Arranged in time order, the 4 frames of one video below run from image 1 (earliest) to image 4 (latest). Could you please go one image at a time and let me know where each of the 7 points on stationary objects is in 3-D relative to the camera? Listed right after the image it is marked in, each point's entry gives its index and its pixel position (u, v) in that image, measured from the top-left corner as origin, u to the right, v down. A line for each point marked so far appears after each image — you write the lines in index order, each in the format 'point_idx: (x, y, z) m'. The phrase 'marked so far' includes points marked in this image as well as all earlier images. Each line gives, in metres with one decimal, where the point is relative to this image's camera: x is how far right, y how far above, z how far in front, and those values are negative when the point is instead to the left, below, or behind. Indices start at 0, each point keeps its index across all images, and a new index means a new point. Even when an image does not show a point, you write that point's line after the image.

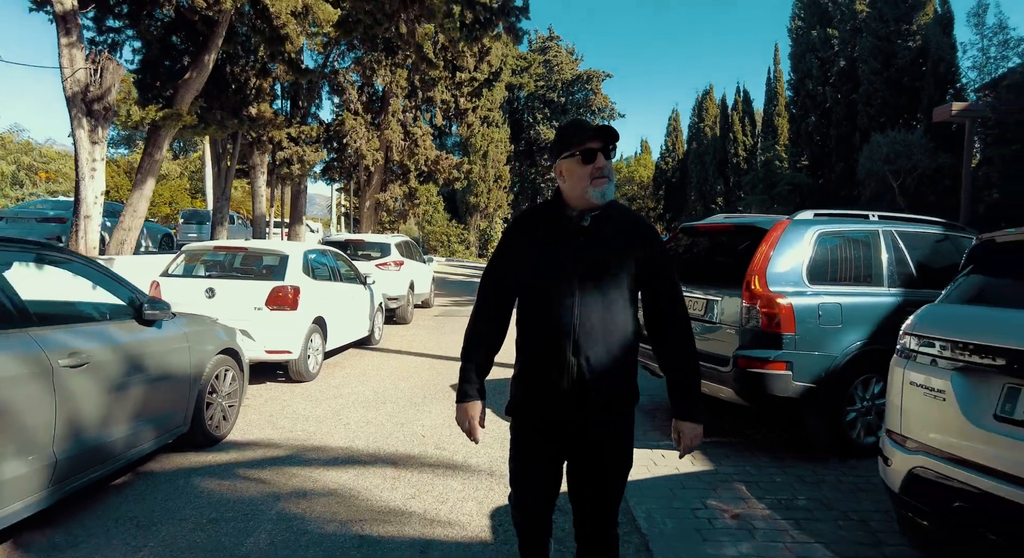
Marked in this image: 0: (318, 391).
0: (-2.0, -1.2, +6.6) m
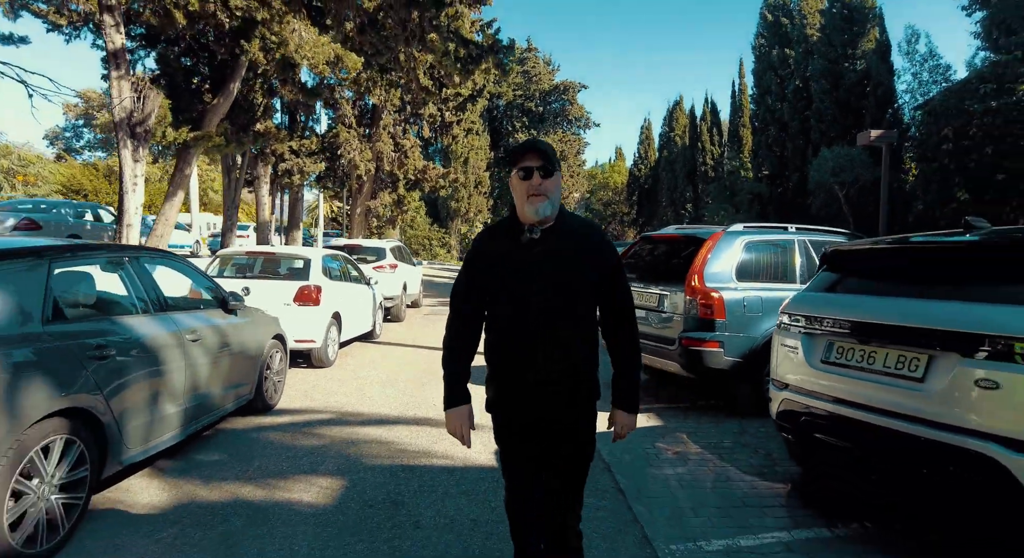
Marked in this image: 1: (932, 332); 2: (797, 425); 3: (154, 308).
0: (-2.1, -1.2, +7.8) m
1: (+2.1, -0.3, +3.2) m
2: (+1.7, -0.9, +3.9) m
3: (-2.4, -0.2, +4.3) m
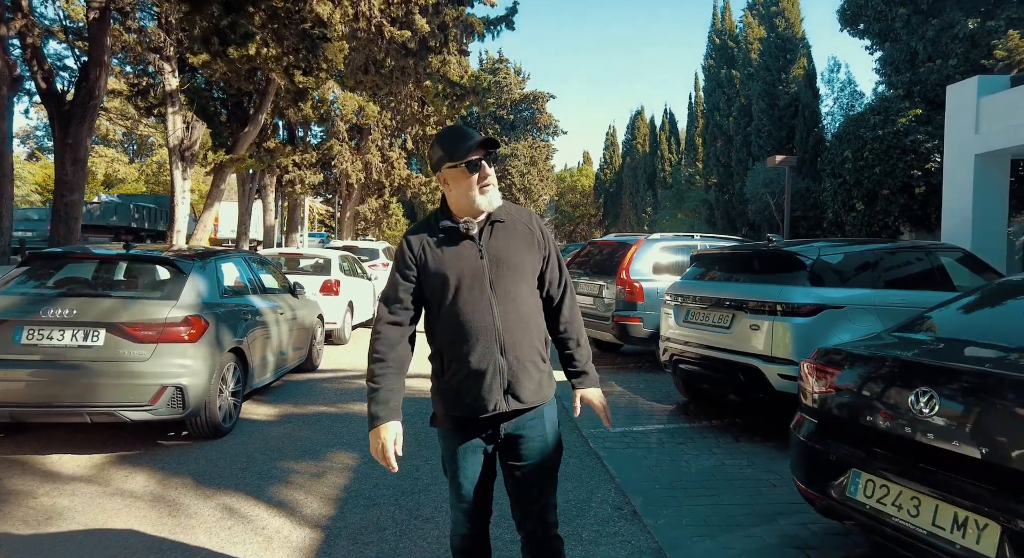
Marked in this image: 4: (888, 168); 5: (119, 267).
0: (-2.4, -1.1, +9.9) m
1: (+1.9, -0.2, +5.5) m
2: (+1.6, -0.8, +6.2) m
3: (-2.5, -0.1, +6.4) m
4: (+8.4, +2.5, +14.3) m
5: (-3.0, +0.1, +4.9) m
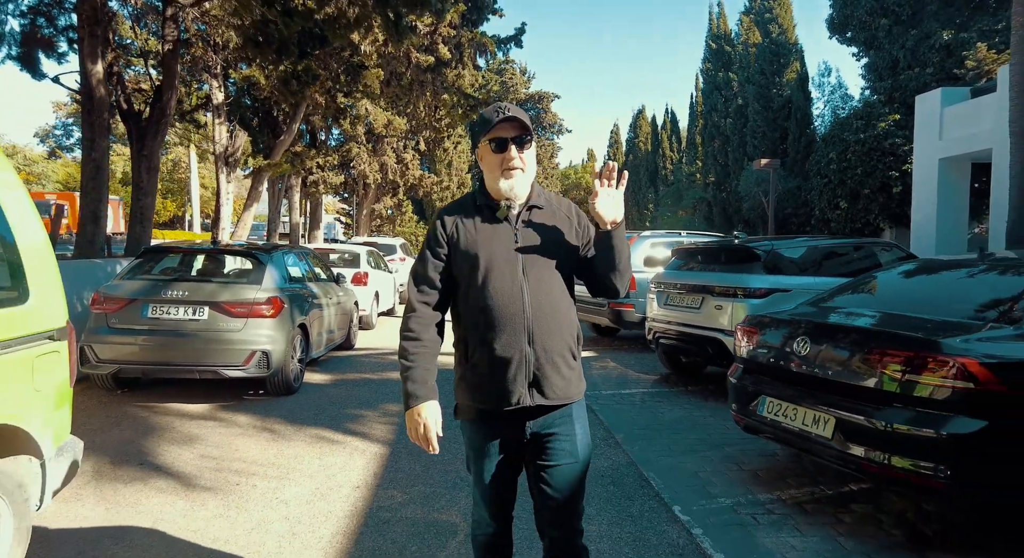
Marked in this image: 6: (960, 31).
0: (-2.3, -1.0, +11.2) m
1: (+2.0, -0.1, +6.7) m
2: (+1.7, -0.7, +7.4) m
3: (-2.4, 0.0, +7.7) m
4: (+8.6, +2.6, +15.5) m
5: (-2.9, +0.2, +6.1) m
6: (+11.0, +6.1, +15.7) m
